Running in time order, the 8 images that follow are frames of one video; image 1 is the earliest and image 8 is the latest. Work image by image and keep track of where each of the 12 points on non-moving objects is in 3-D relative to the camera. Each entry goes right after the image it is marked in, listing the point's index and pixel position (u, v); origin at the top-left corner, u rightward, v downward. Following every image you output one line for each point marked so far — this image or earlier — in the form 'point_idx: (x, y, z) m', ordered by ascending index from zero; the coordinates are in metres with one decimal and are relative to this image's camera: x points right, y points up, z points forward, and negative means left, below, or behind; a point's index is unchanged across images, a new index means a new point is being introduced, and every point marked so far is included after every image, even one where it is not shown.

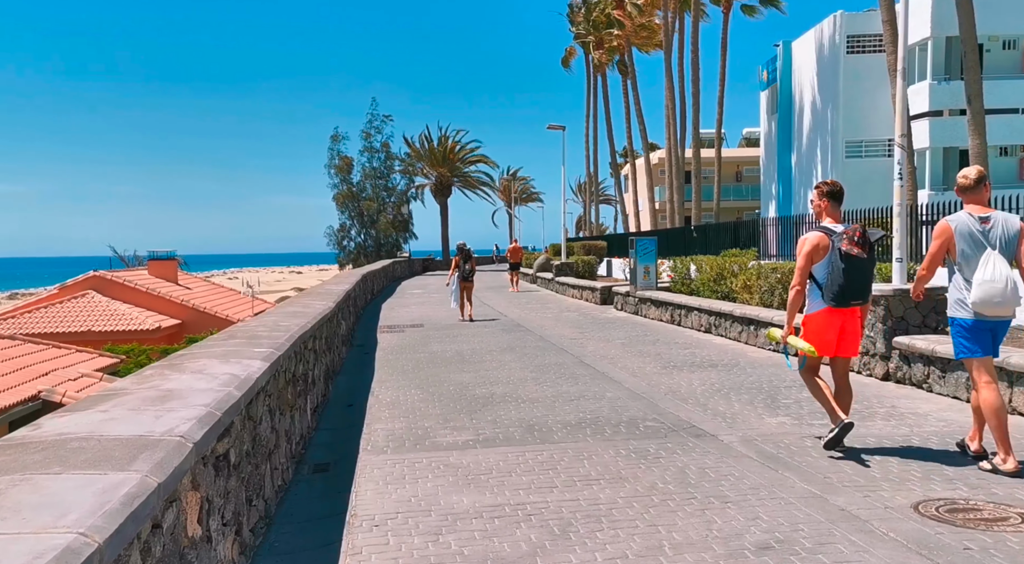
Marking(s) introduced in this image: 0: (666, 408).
0: (+1.4, -1.1, +7.1) m
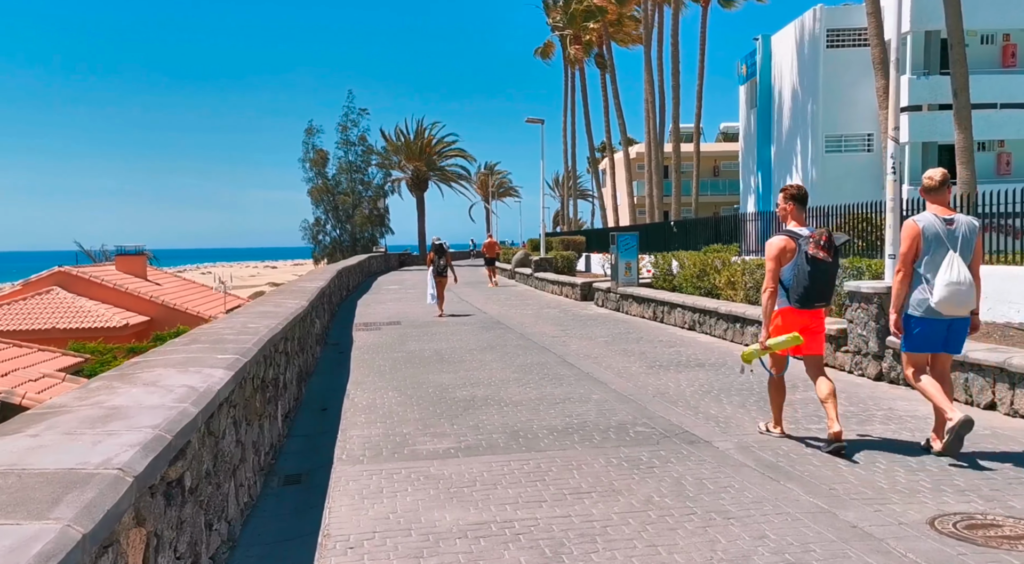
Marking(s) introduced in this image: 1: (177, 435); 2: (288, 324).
0: (+1.2, -1.1, +6.8) m
1: (-1.1, -0.5, +2.7) m
2: (-2.0, -0.4, +7.1) m
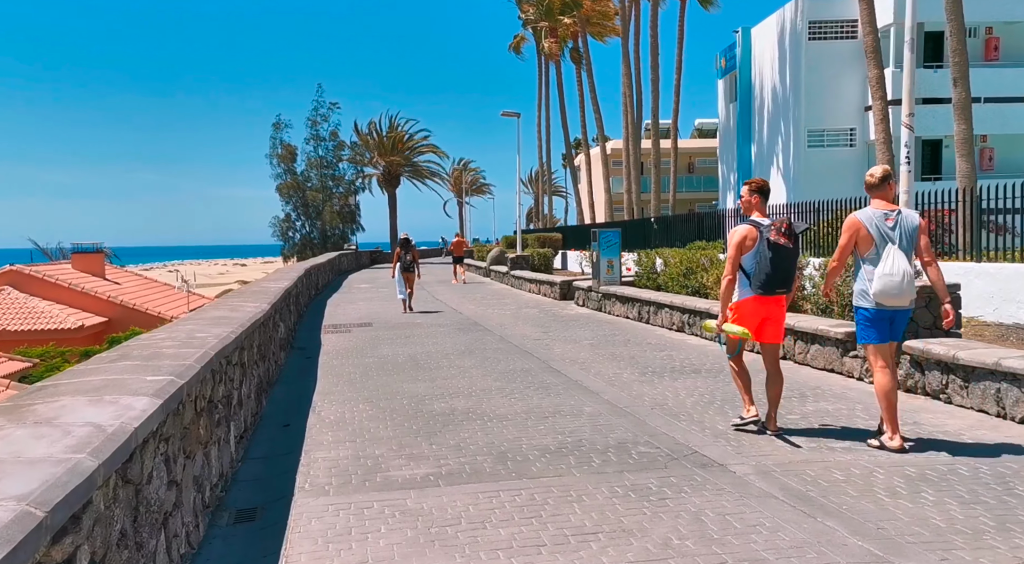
0: (+1.1, -1.1, +6.2) m
1: (-1.1, -0.5, +1.9) m
2: (-2.1, -0.4, +6.3) m
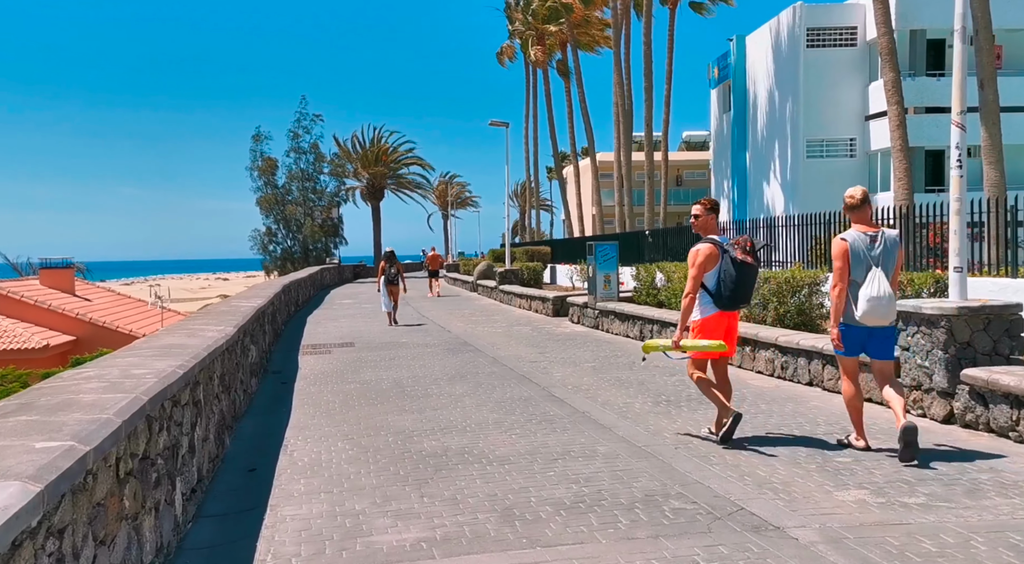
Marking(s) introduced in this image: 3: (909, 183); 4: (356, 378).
0: (+1.1, -1.3, +5.2) m
1: (-1.0, -0.6, +1.0) m
2: (-2.1, -0.5, +5.3) m
3: (+6.0, +1.5, +12.0) m
4: (-2.0, -1.2, +10.1) m
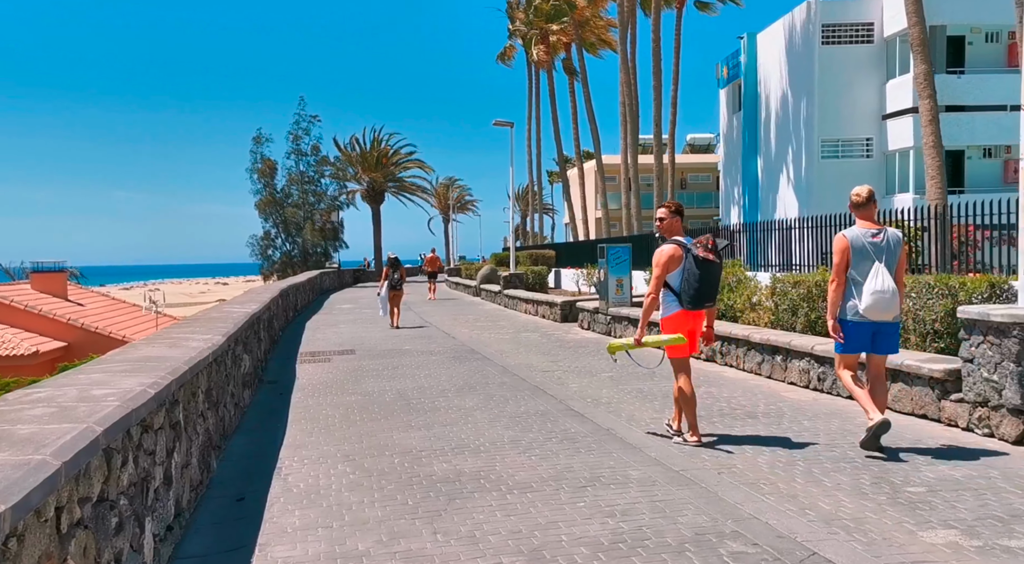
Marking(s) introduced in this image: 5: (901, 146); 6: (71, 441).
0: (+1.3, -1.3, +4.6) m
1: (-0.8, -0.6, +0.3) m
2: (-1.9, -0.6, +4.7) m
3: (+6.1, +1.4, +11.4) m
4: (-1.8, -1.3, +9.4) m
5: (+9.6, +3.4, +19.8) m
6: (-1.5, -0.5, +2.7) m
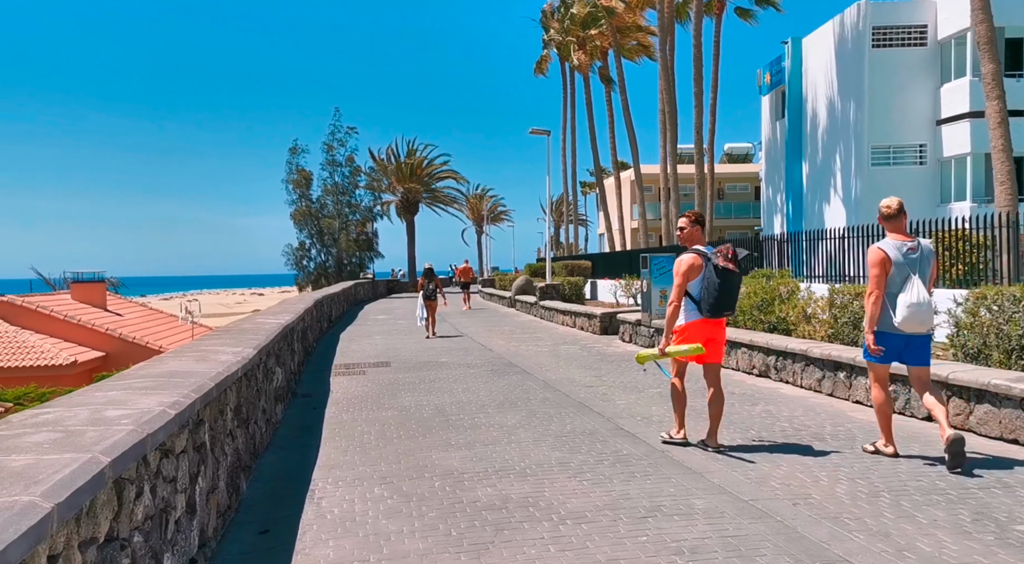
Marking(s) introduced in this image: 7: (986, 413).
0: (+1.6, -1.3, +4.1) m
1: (-0.7, -0.6, -0.1) m
2: (-1.6, -0.6, +4.3) m
3: (+6.7, +1.3, +10.7) m
4: (-1.3, -1.4, +9.0) m
5: (+10.5, +3.1, +19.0) m
6: (-1.2, -0.5, +2.3) m
7: (+3.7, -1.0, +6.2) m
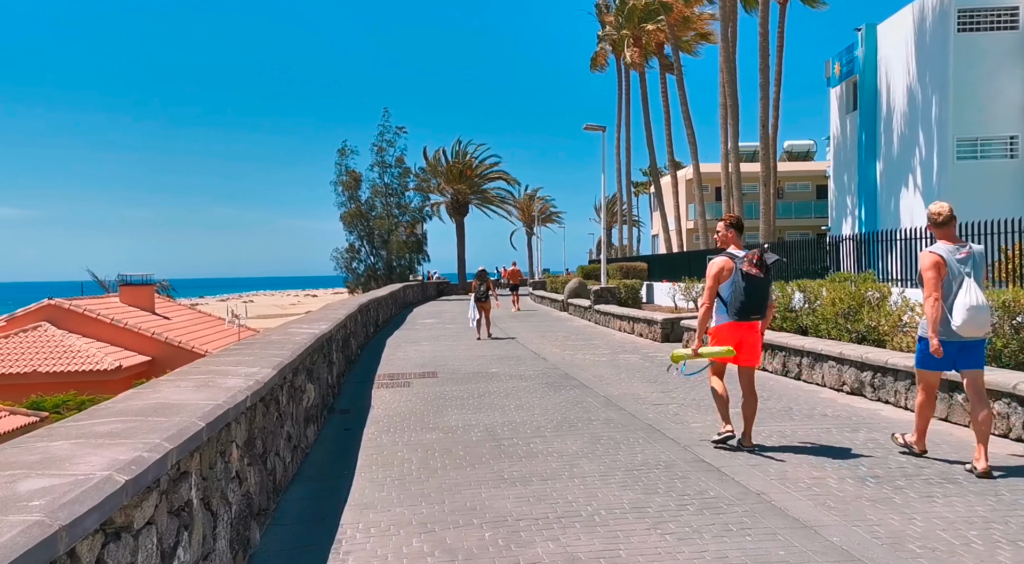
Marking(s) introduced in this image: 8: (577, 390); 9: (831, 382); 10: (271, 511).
0: (+1.9, -1.4, +3.0) m
1: (-0.7, -0.6, -1.0) m
2: (-1.3, -0.6, +3.4) m
3: (+7.4, +1.2, +9.3) m
4: (-0.7, -1.4, +8.1) m
5: (+11.7, +3.0, +17.3) m
6: (-1.1, -0.6, +1.3) m
7: (+4.1, -1.1, +5.0) m
8: (+0.8, -1.3, +9.9) m
9: (+3.7, -1.2, +9.3) m
10: (-1.5, -1.5, +5.2) m
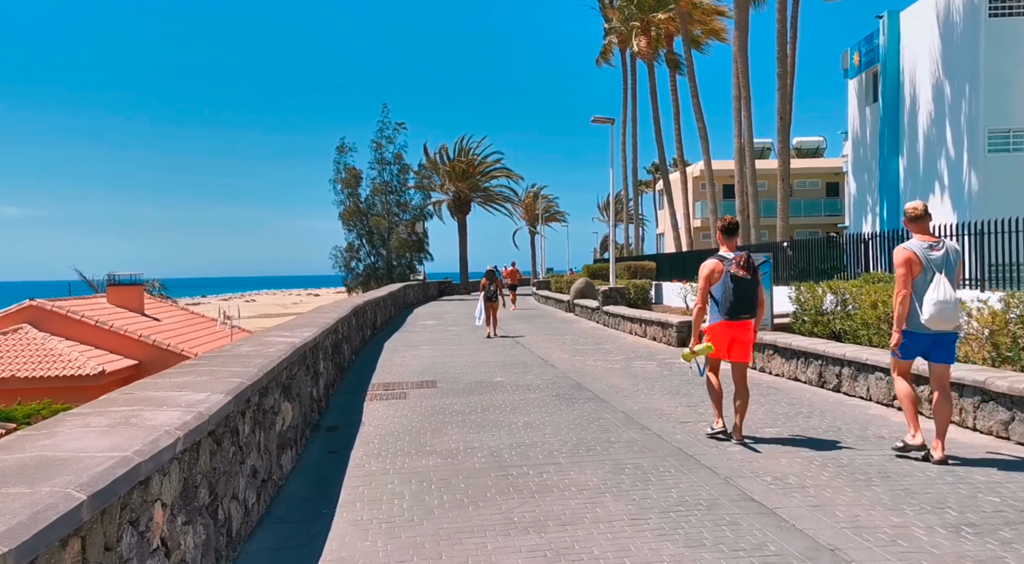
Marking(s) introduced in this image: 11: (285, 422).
0: (+1.9, -1.4, +1.9) m
1: (-0.6, -0.7, -2.1) m
2: (-1.3, -0.7, +2.4) m
3: (+7.4, +1.2, +8.2) m
4: (-0.7, -1.4, +7.1) m
5: (+11.8, +3.0, +16.2) m
6: (-1.0, -0.6, +0.3) m
7: (+4.2, -1.1, +4.0) m
8: (+0.9, -1.3, +8.8) m
9: (+3.8, -1.2, +8.3) m
10: (-1.5, -1.5, +4.2) m
11: (-1.7, -1.1, +6.1) m
